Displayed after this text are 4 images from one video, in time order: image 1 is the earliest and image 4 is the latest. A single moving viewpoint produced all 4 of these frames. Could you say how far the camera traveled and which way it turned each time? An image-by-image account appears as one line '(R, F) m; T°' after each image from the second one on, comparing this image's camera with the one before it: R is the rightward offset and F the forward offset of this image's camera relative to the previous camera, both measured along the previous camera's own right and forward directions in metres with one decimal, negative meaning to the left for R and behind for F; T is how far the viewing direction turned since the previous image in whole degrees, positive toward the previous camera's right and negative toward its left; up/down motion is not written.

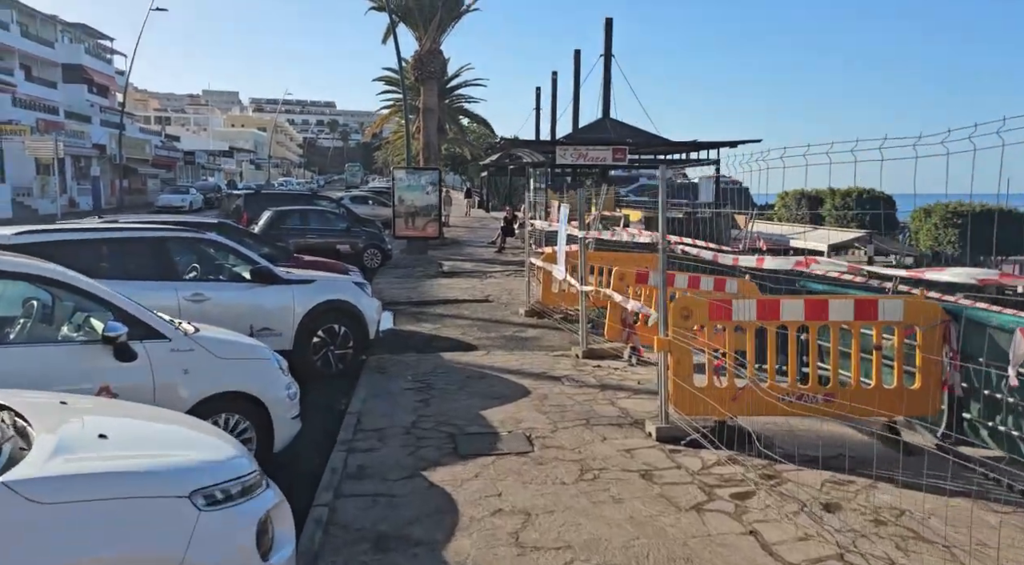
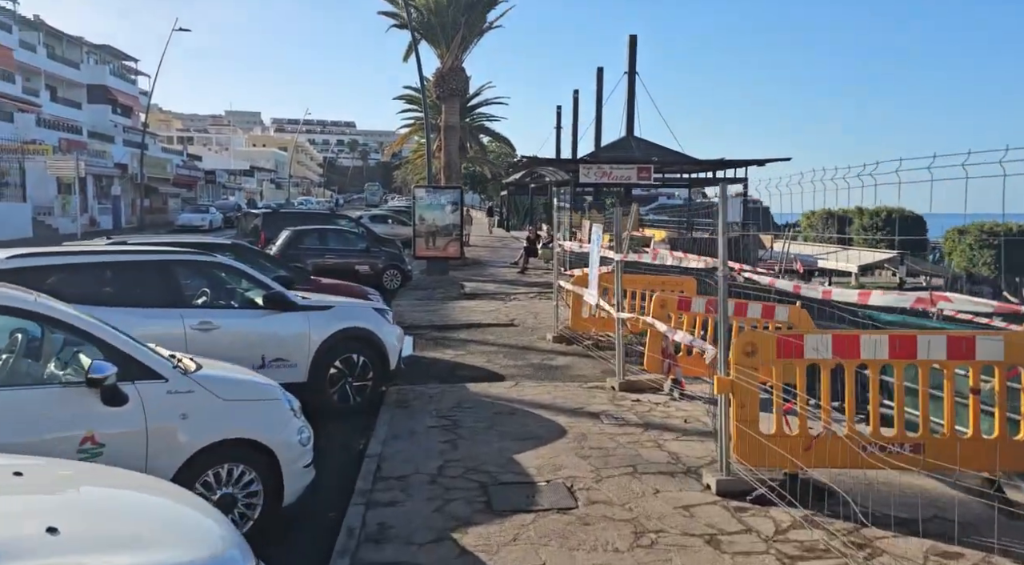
(-0.2, +0.6) m; -1°
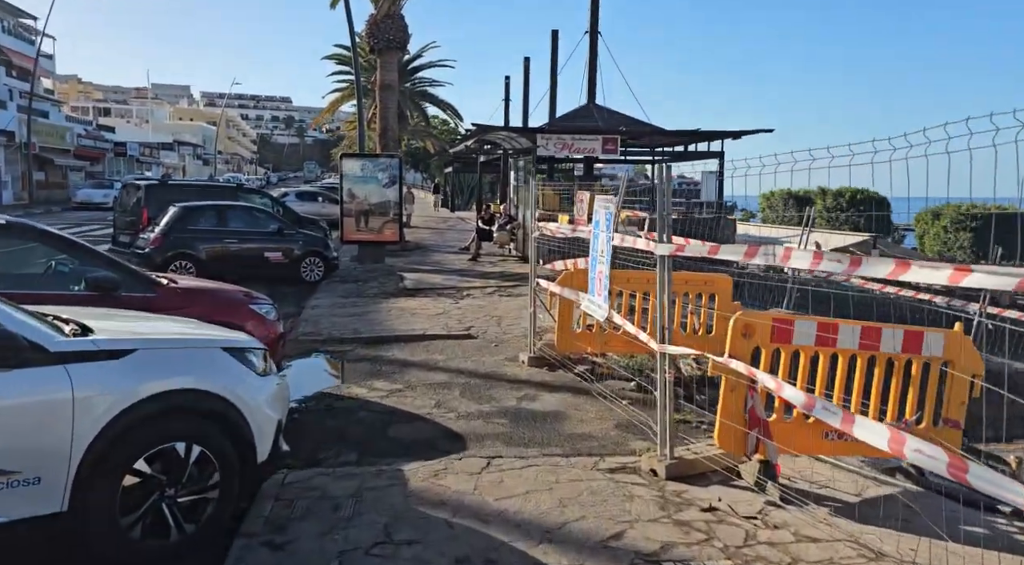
(-0.2, +3.6) m; +5°
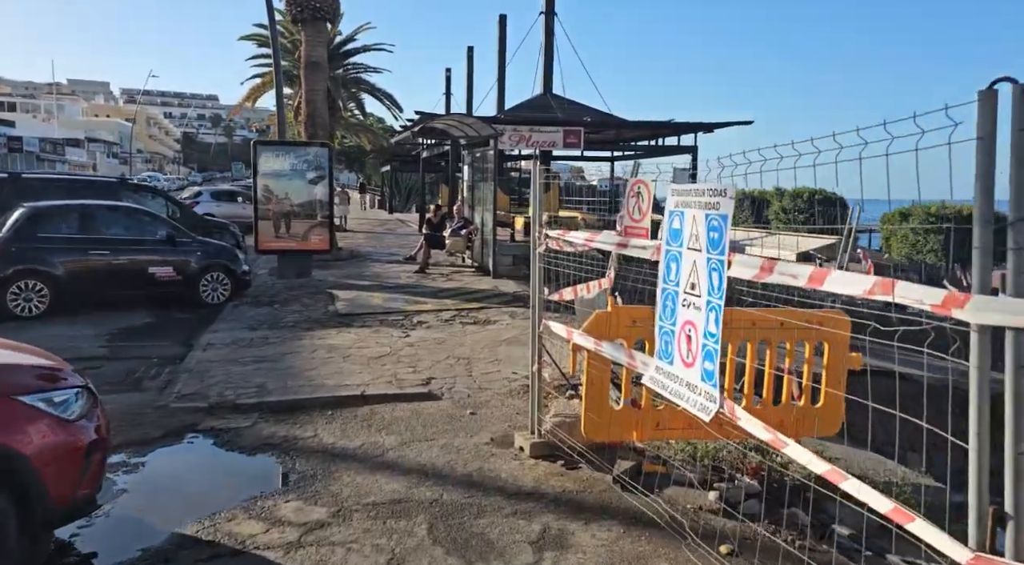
(-0.4, +3.2) m; +5°
